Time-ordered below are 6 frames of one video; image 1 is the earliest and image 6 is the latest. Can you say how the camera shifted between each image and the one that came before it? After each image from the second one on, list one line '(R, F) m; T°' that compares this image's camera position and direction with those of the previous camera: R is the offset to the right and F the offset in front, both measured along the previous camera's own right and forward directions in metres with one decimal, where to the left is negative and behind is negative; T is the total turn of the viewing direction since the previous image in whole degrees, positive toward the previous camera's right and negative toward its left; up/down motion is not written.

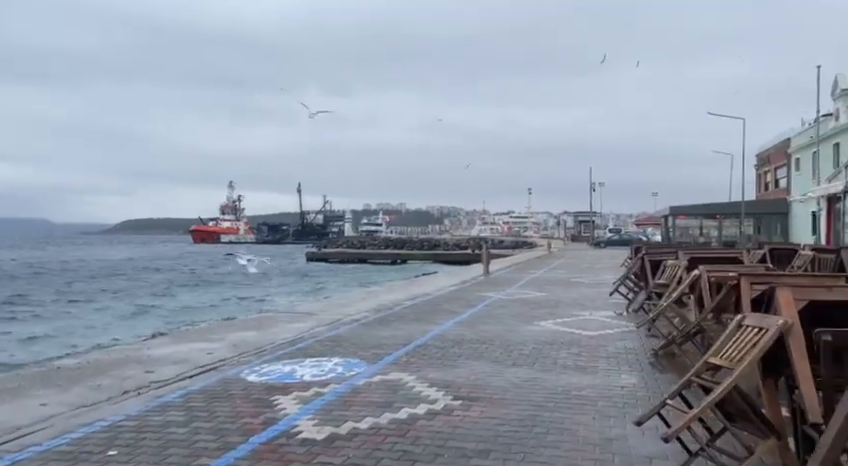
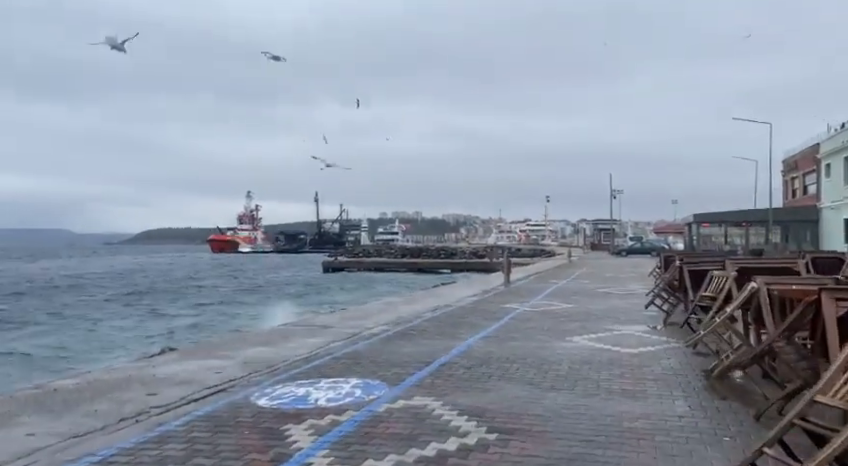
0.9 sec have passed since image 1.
(-0.1, +0.8) m; -1°
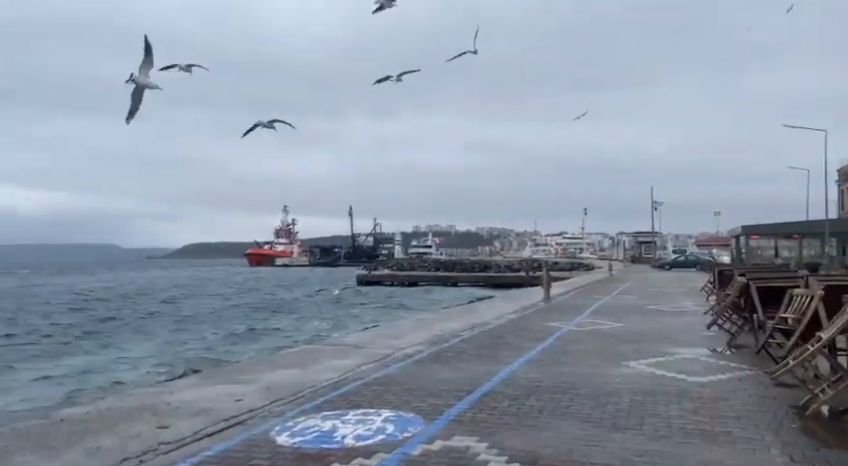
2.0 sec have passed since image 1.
(-0.1, +1.0) m; -3°
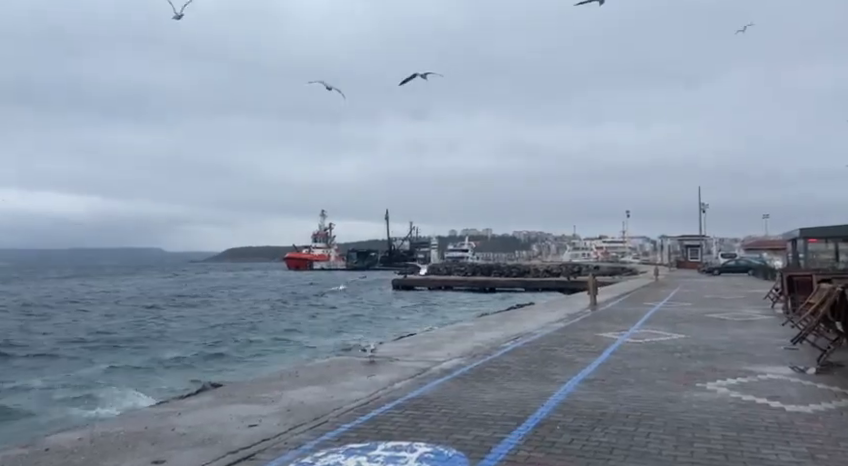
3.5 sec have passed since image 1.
(-0.1, +1.3) m; -3°
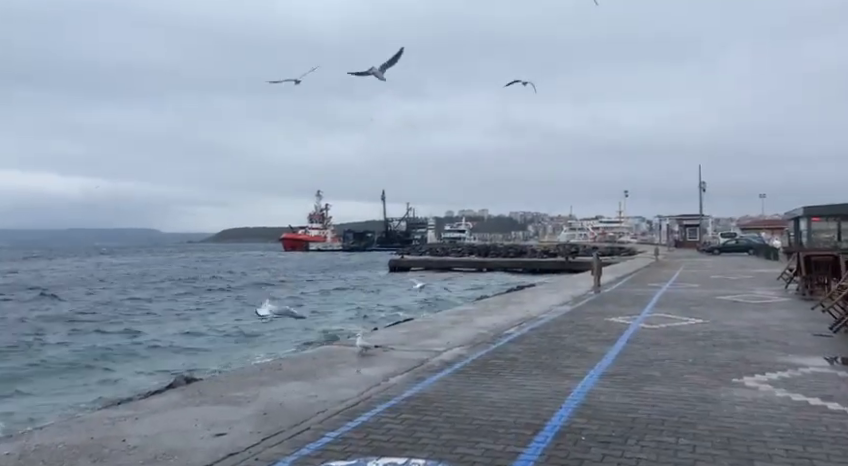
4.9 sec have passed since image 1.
(0.0, +1.2) m; 0°
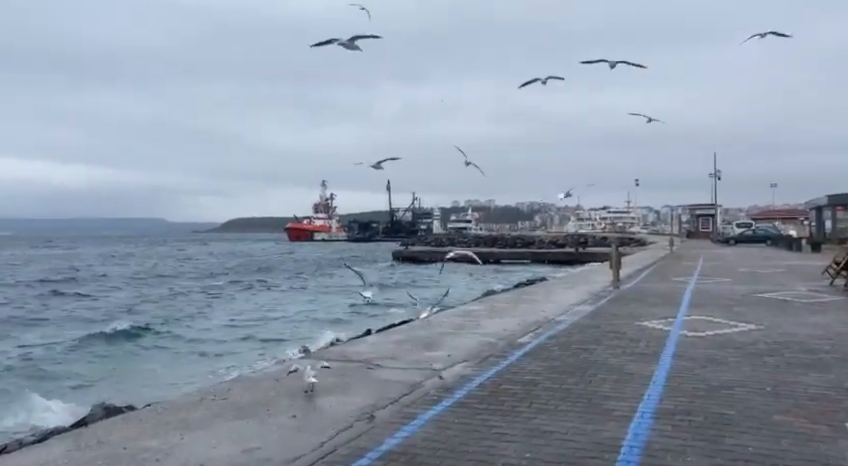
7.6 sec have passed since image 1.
(+0.1, +2.4) m; 0°
